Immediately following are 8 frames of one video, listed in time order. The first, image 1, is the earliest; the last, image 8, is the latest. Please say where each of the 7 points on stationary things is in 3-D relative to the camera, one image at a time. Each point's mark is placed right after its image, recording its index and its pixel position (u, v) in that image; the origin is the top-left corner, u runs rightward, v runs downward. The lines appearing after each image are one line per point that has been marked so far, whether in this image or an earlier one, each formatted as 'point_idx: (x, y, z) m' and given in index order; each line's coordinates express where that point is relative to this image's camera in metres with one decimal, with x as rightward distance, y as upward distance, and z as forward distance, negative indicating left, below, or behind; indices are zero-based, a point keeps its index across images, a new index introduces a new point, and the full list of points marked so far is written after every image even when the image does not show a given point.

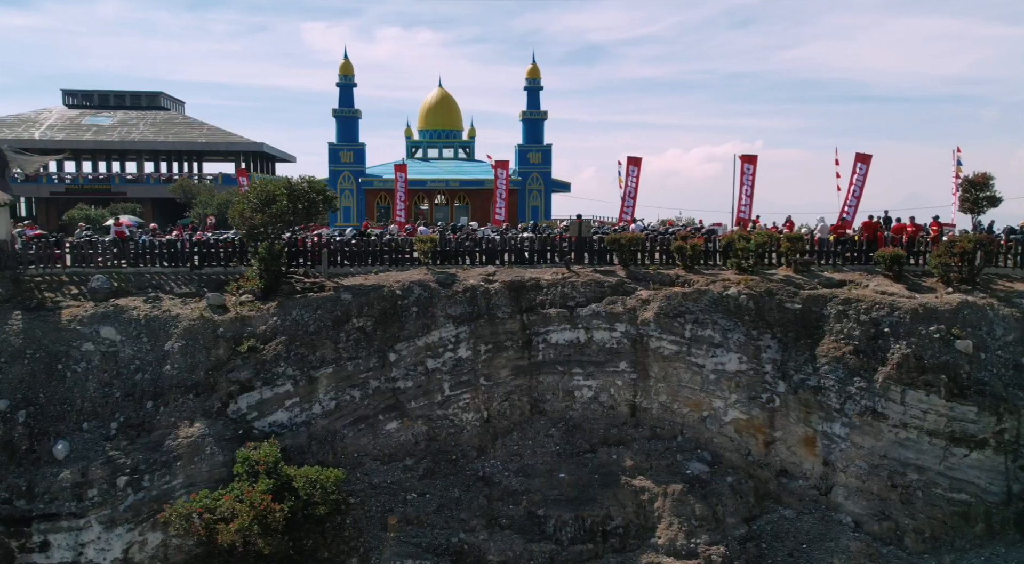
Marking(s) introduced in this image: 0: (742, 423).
0: (+5.8, -3.5, +17.2) m
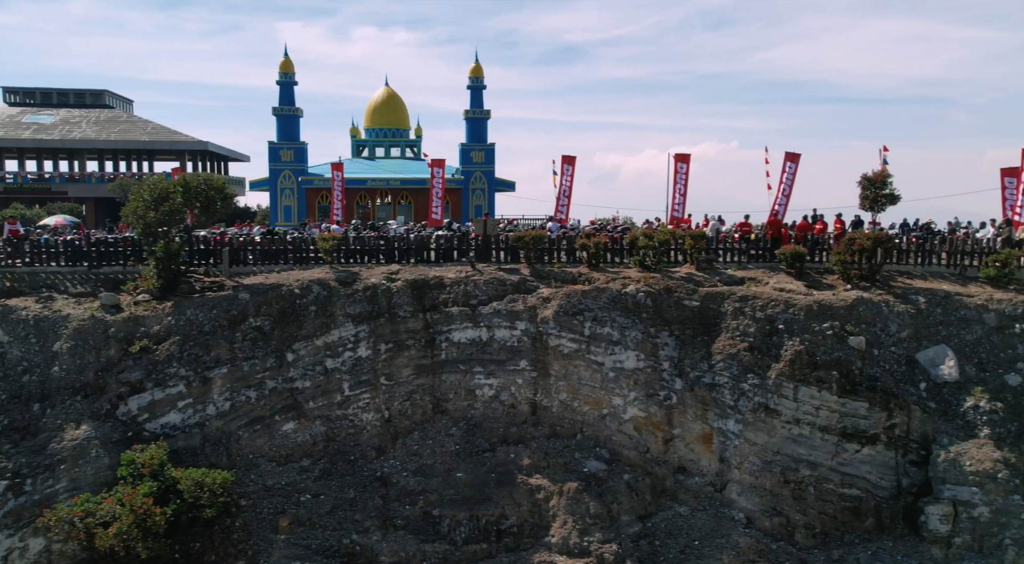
0: (+3.2, -3.5, +17.3) m
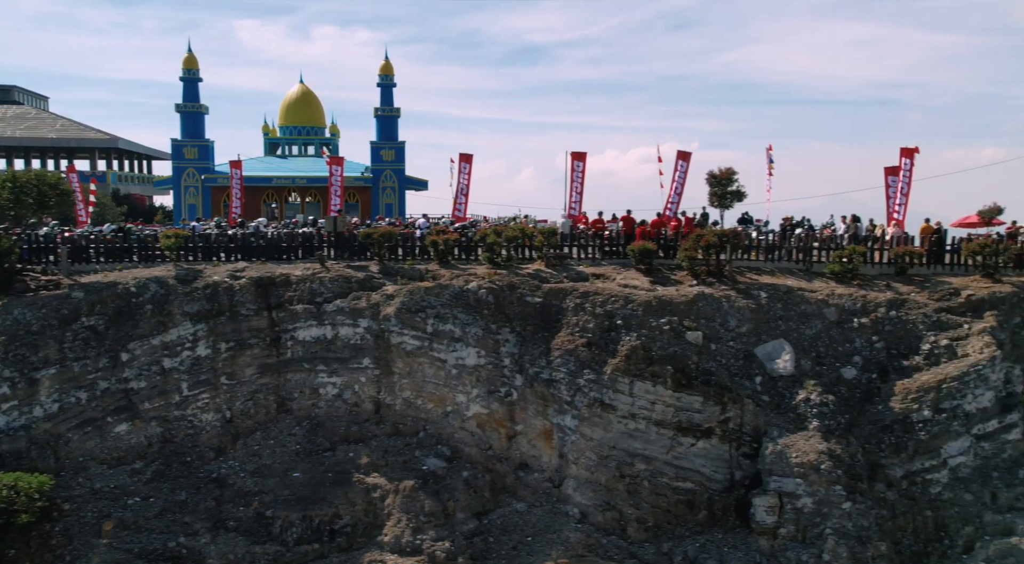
0: (-0.7, -3.4, +17.2) m
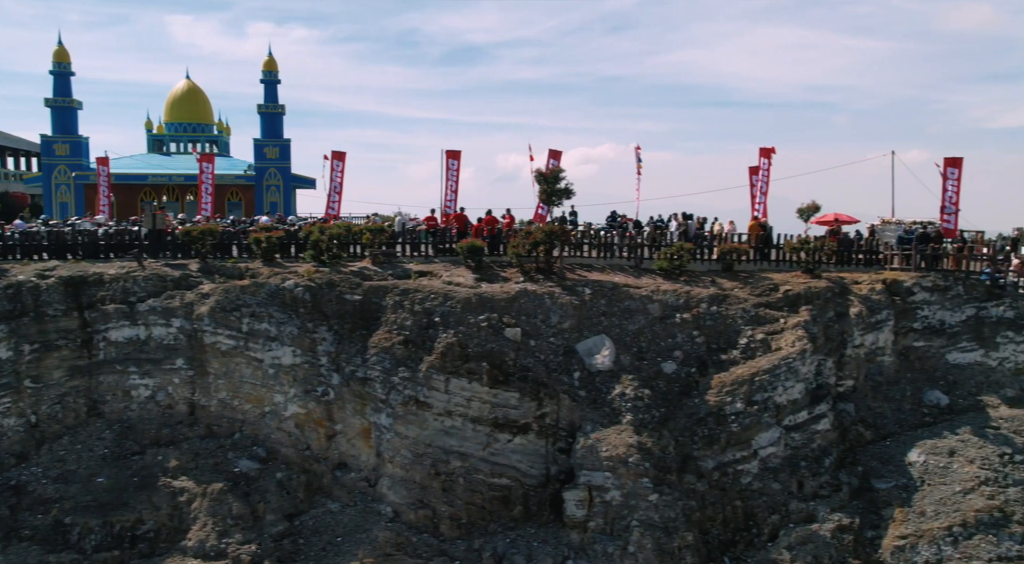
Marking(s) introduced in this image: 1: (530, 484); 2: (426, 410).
0: (-5.2, -3.3, +17.0) m
1: (+0.4, -4.9, +16.6) m
2: (-2.1, -3.1, +16.5) m
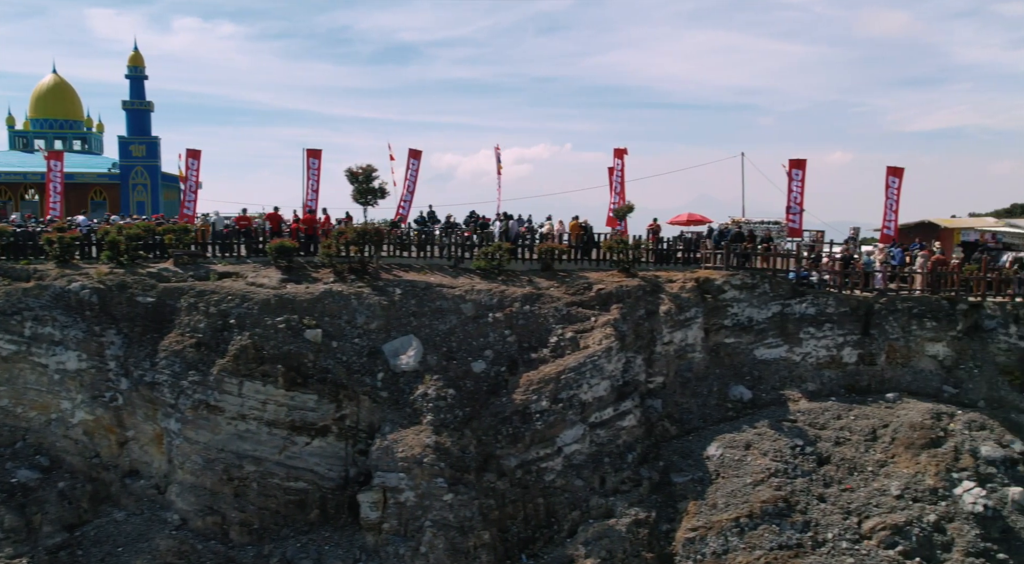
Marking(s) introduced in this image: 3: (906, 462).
0: (-10.1, -3.4, +16.4) m
1: (-4.4, -4.9, +16.4) m
2: (-6.9, -3.1, +16.1) m
3: (+9.9, -4.5, +17.3) m
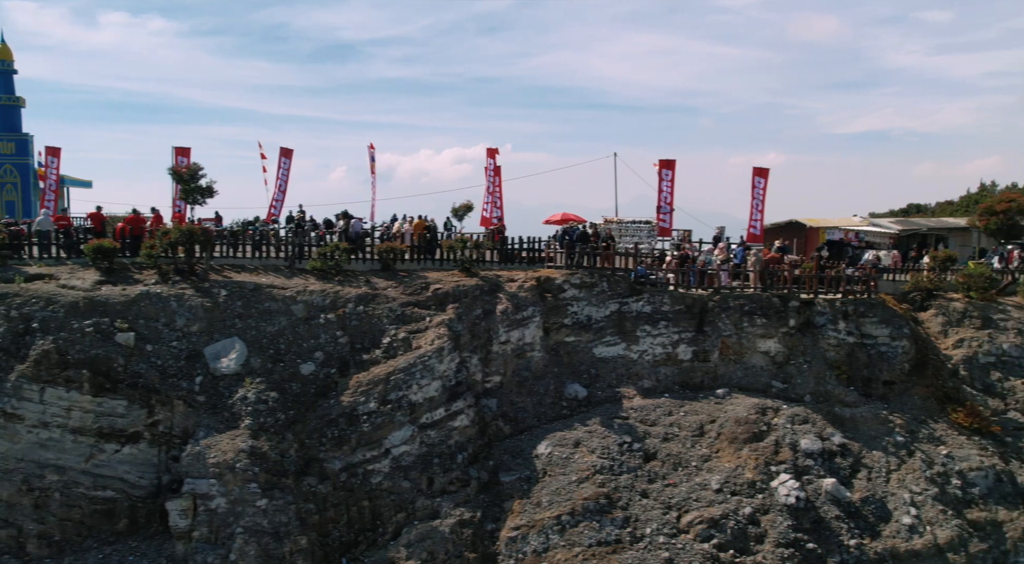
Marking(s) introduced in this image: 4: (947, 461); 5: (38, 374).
0: (-14.3, -3.5, +15.5) m
1: (-8.7, -4.9, +15.9) m
2: (-11.2, -3.2, +15.5) m
3: (+5.5, -4.5, +17.6) m
4: (+11.6, -4.8, +18.3) m
5: (-10.7, -2.1, +15.5) m
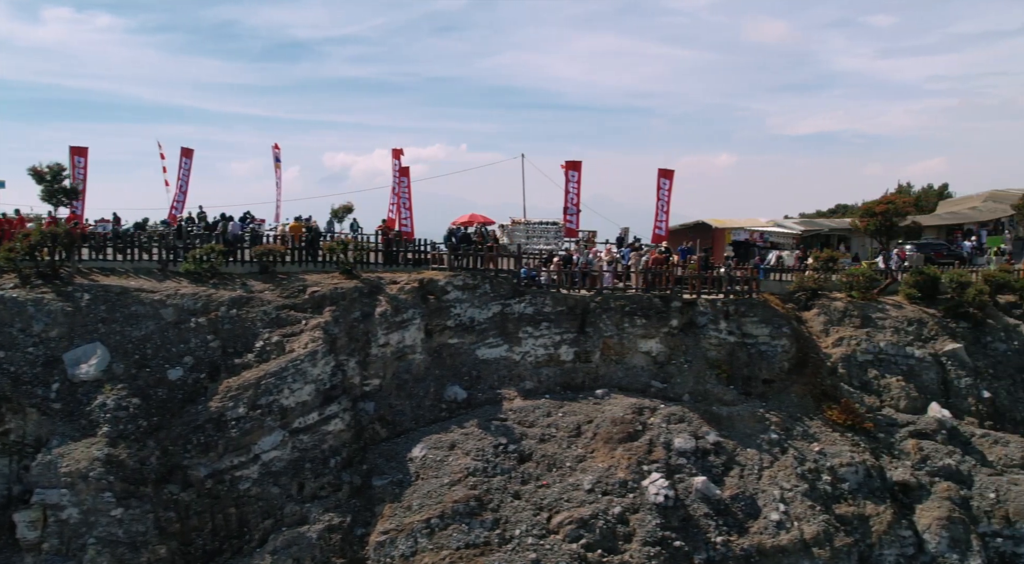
0: (-17.4, -3.6, +14.8) m
1: (-11.8, -5.0, +15.4) m
2: (-14.3, -3.3, +14.8) m
3: (+2.3, -4.5, +17.7) m
4: (+8.3, -4.8, +18.7) m
5: (-13.9, -2.2, +14.9) m
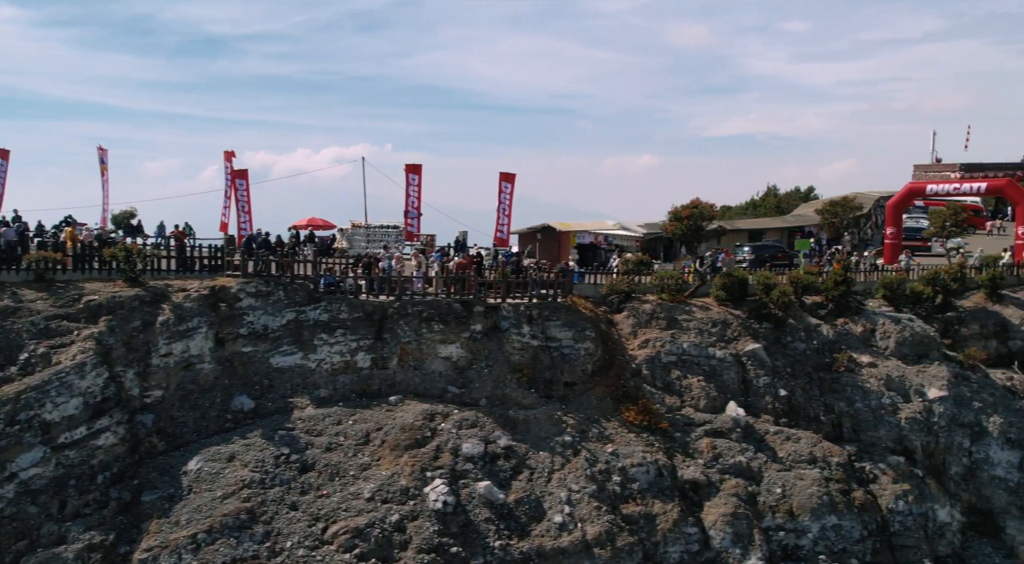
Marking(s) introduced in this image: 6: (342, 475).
0: (-22.7, -3.9, +13.2) m
1: (-17.1, -5.3, +14.2) m
2: (-19.6, -3.6, +13.5) m
3: (-3.2, -4.7, +17.6) m
4: (+2.7, -4.9, +19.0) m
5: (-19.1, -2.5, +13.5) m
6: (-4.3, -4.9, +17.4) m
